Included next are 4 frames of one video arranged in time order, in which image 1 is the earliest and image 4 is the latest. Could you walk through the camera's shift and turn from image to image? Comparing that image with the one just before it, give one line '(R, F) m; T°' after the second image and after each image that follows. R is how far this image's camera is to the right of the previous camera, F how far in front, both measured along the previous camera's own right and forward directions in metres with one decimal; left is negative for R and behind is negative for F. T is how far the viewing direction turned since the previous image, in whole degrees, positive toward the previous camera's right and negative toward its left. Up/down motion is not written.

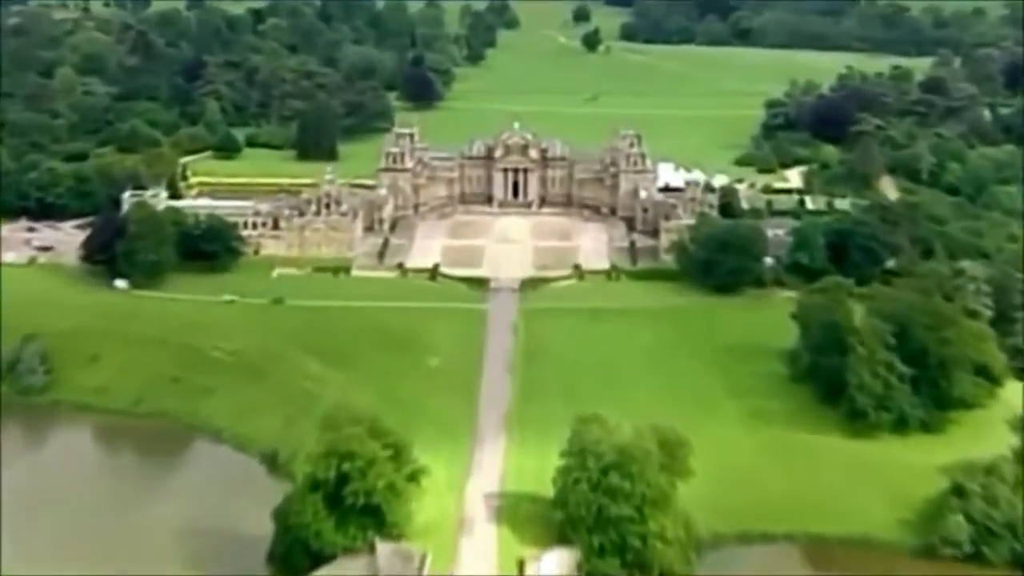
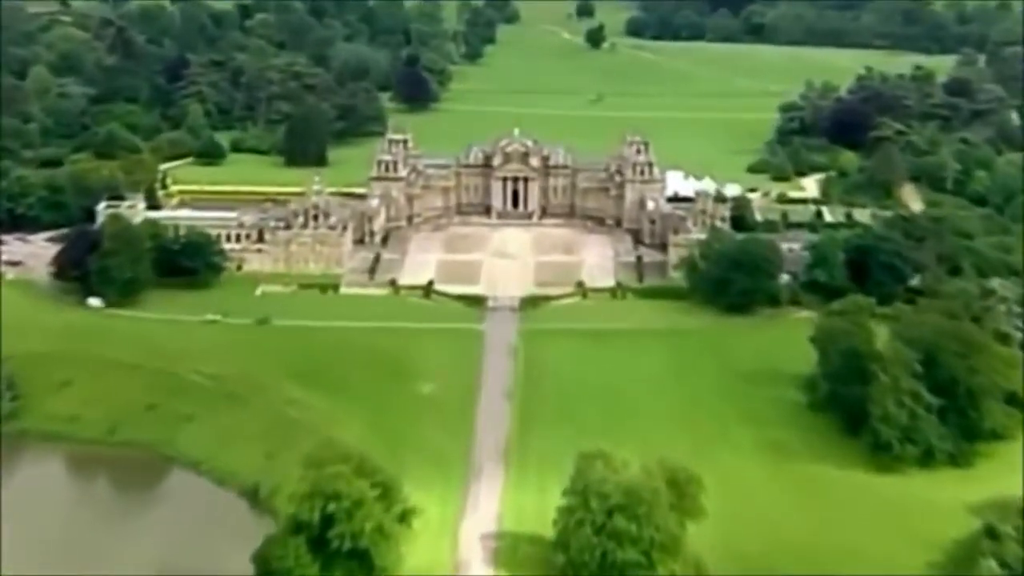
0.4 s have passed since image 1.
(+0.1, +3.2) m; 0°
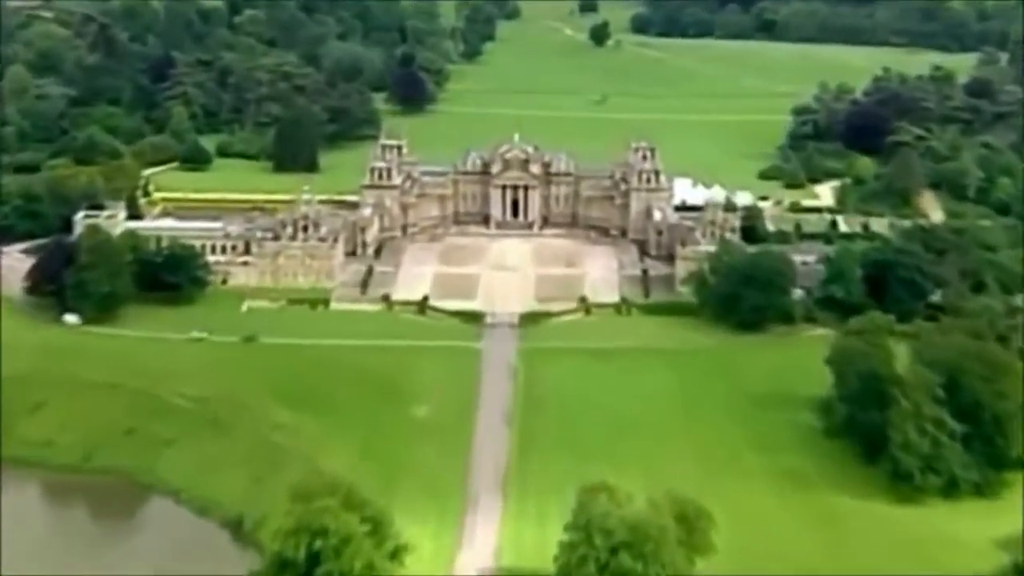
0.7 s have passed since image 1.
(+0.1, +2.5) m; 0°
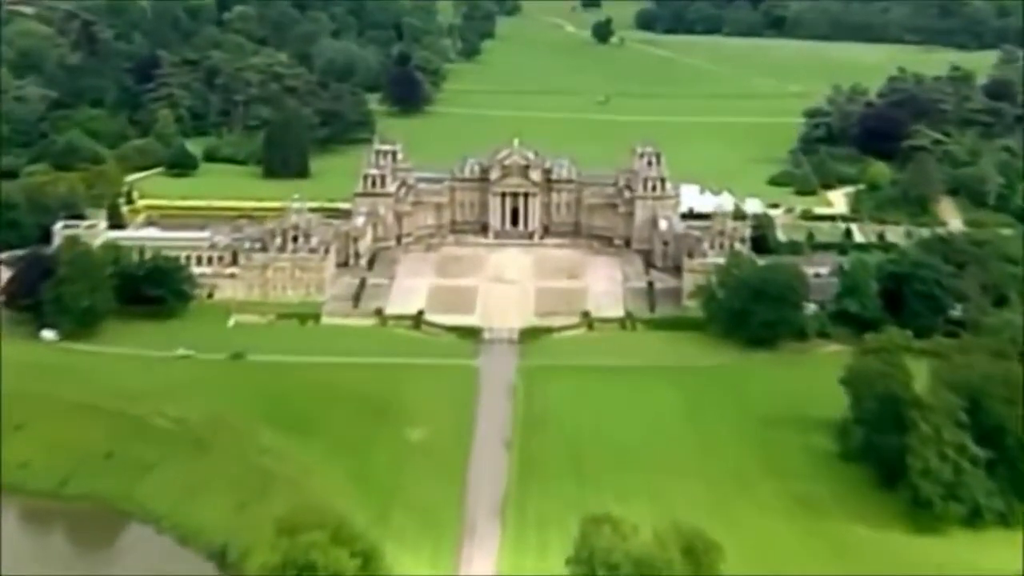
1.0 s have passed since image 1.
(+0.1, +2.2) m; 0°
